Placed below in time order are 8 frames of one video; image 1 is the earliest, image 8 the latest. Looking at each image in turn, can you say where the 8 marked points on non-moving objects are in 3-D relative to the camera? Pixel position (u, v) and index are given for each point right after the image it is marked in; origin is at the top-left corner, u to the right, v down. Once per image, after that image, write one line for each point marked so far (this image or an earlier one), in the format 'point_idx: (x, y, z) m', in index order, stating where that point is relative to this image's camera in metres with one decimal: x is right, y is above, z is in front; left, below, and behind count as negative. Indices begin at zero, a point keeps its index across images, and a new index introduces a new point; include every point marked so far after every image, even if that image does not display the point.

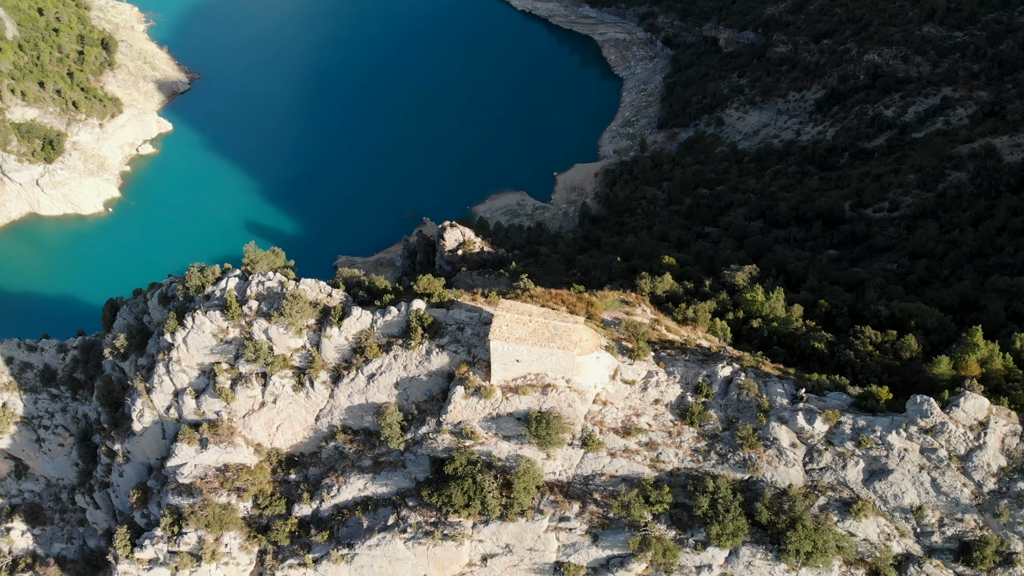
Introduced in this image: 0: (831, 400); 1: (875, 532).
0: (+6.0, -2.0, +16.8) m
1: (+6.6, -4.5, +15.8) m
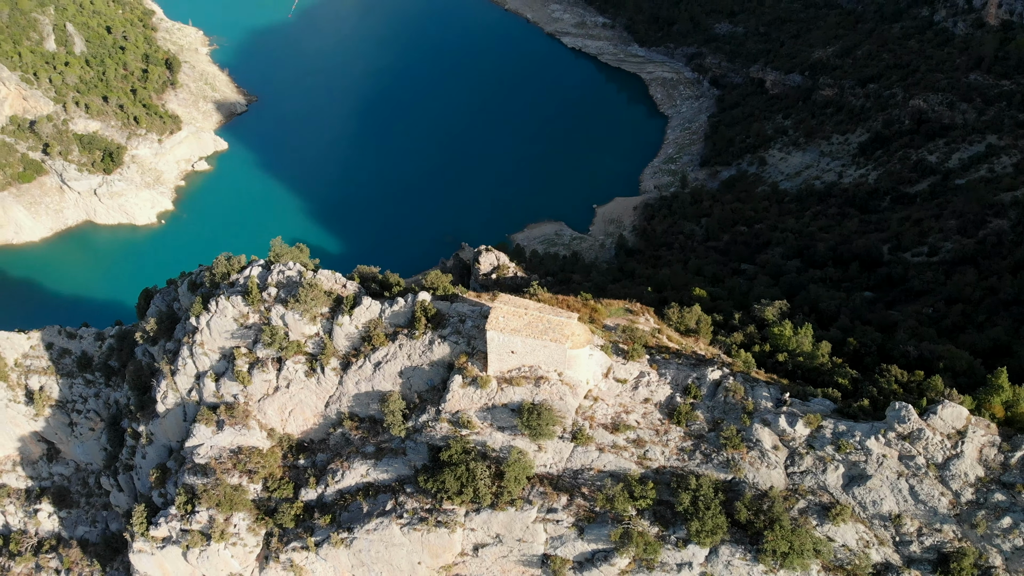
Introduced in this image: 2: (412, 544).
0: (+5.9, -2.2, +17.2) m
1: (+6.3, -4.6, +16.0) m
2: (-2.2, -5.8, +19.4) m
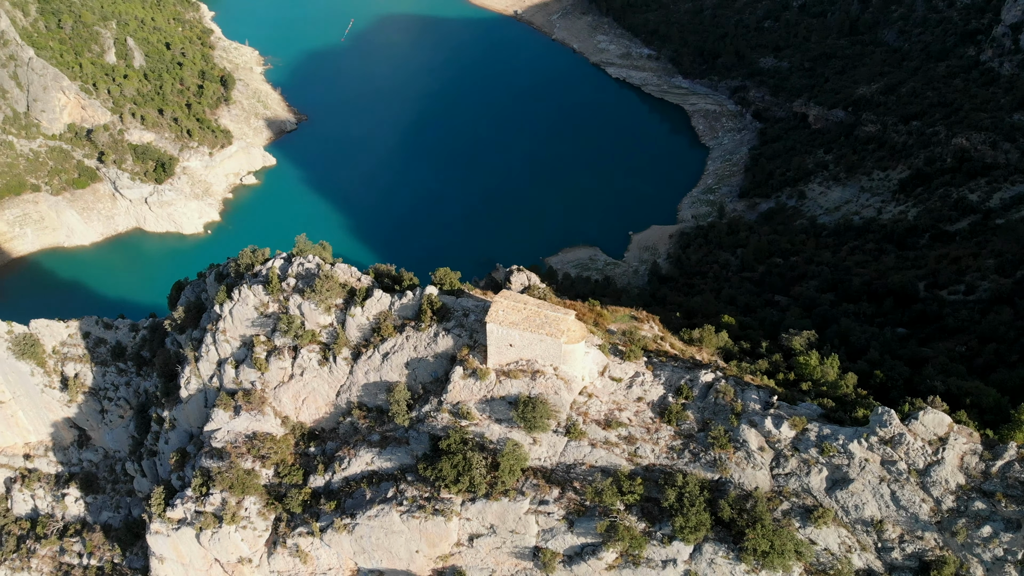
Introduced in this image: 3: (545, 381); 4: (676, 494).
0: (+5.8, -2.4, +17.5) m
1: (+6.1, -4.8, +16.3) m
2: (-2.3, -5.7, +20.0) m
3: (+0.7, -1.9, +18.1) m
4: (+3.2, -4.0, +16.9) m
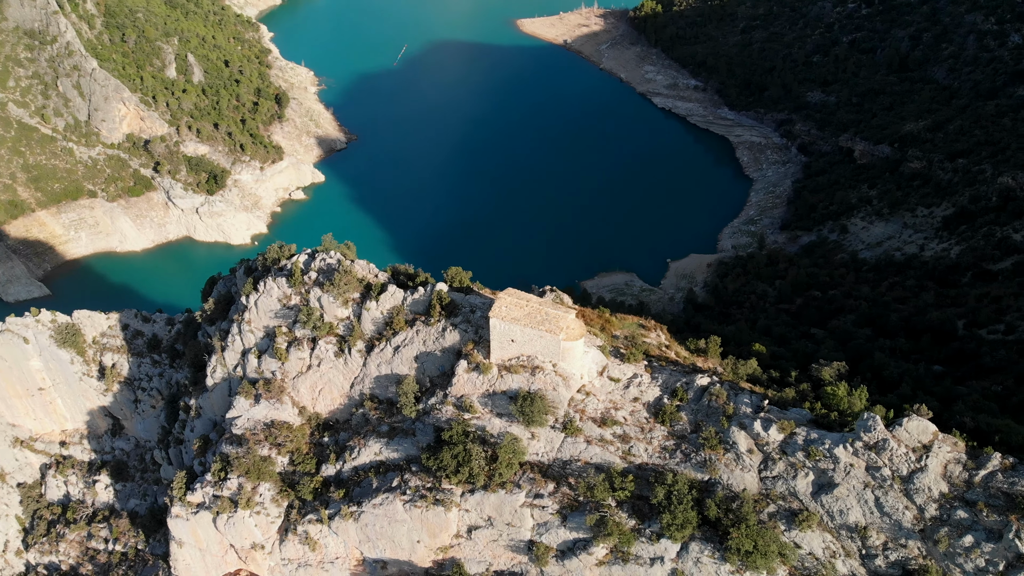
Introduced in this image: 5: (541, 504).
0: (+5.7, -2.6, +17.9) m
1: (+5.8, -4.9, +16.5) m
2: (-2.4, -5.6, +20.7) m
3: (+0.7, -1.9, +18.7) m
4: (+3.1, -4.1, +17.4) m
5: (+0.6, -4.7, +18.8) m
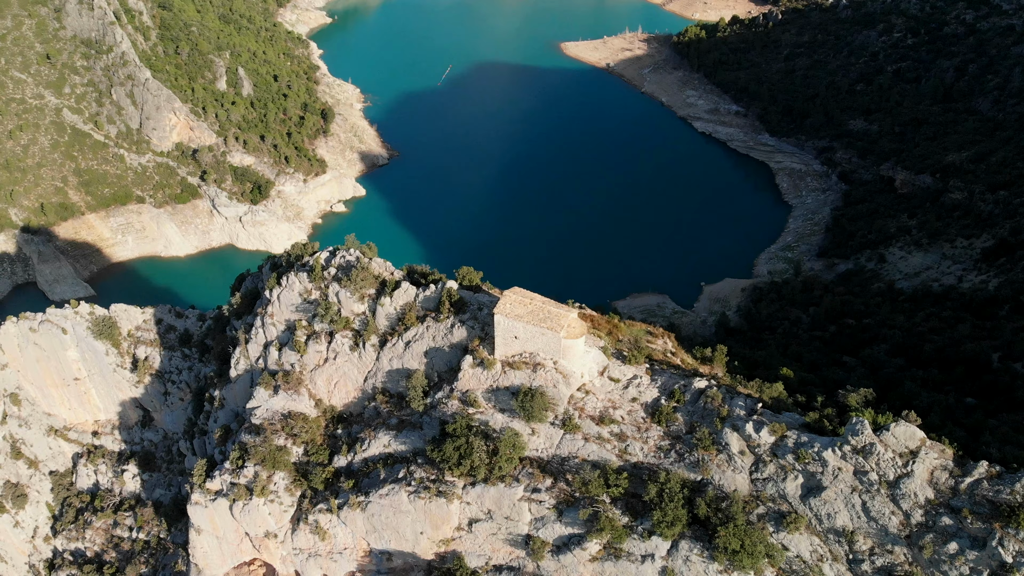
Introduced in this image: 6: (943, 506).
0: (+5.7, -2.7, +18.2) m
1: (+5.7, -5.0, +16.7) m
2: (-2.4, -5.5, +21.3) m
3: (+0.8, -1.9, +19.3) m
4: (+3.0, -4.1, +17.7) m
5: (+0.6, -4.7, +19.2) m
6: (+7.8, -4.0, +15.7) m
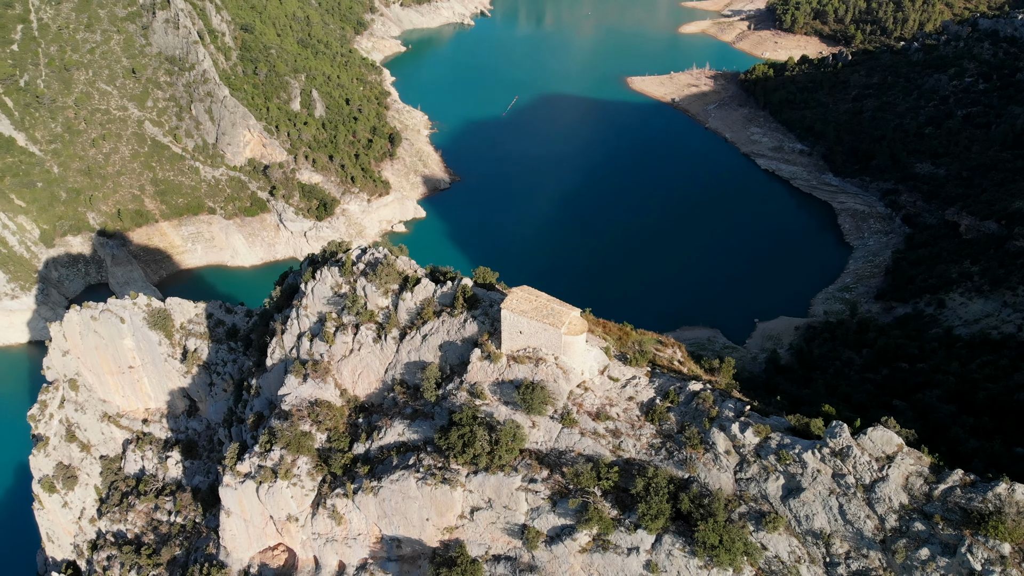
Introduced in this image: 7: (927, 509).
0: (+5.7, -2.9, +18.7) m
1: (+5.4, -5.2, +17.1) m
2: (-2.3, -5.4, +22.3) m
3: (+0.8, -1.9, +20.2) m
4: (+2.8, -4.1, +18.4) m
5: (+0.5, -4.6, +20.1) m
6: (+7.5, -4.1, +16.0) m
7: (+7.6, -4.1, +16.0) m
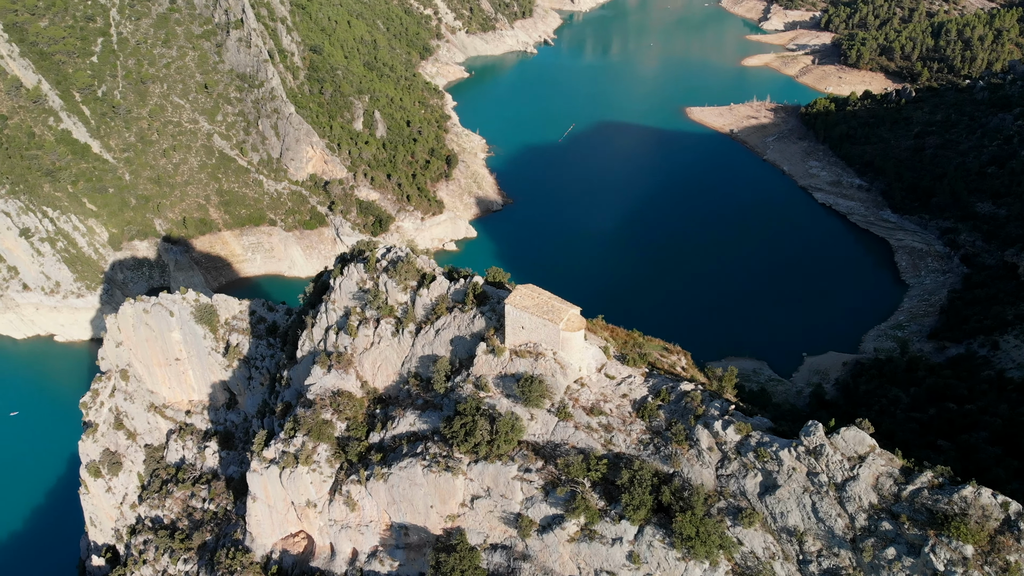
0: (+5.5, -3.0, +19.2) m
1: (+5.0, -5.2, +17.7) m
2: (-2.3, -5.3, +23.3) m
3: (+0.9, -1.8, +21.1) m
4: (+2.6, -4.1, +19.1) m
5: (+0.4, -4.6, +20.9) m
6: (+7.1, -4.3, +16.5) m
7: (+7.3, -4.2, +16.4) m
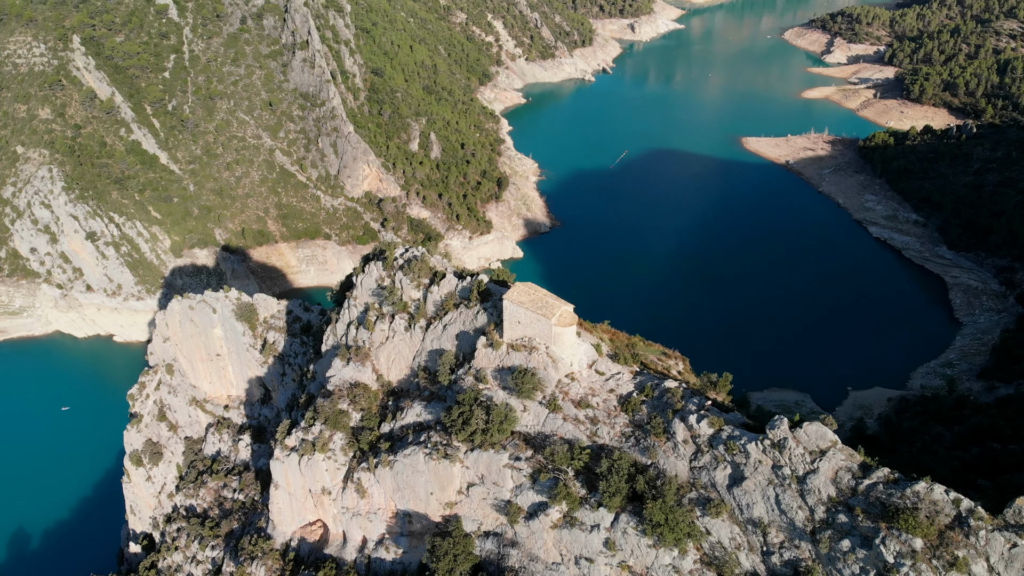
0: (+5.2, -3.1, +20.0) m
1: (+4.5, -5.2, +18.4) m
2: (-2.4, -5.2, +24.5) m
3: (+0.7, -1.8, +22.2) m
4: (+2.2, -4.1, +20.0) m
5: (+0.1, -4.5, +22.0) m
6: (+6.5, -4.3, +17.1) m
7: (+6.7, -4.2, +17.0) m
